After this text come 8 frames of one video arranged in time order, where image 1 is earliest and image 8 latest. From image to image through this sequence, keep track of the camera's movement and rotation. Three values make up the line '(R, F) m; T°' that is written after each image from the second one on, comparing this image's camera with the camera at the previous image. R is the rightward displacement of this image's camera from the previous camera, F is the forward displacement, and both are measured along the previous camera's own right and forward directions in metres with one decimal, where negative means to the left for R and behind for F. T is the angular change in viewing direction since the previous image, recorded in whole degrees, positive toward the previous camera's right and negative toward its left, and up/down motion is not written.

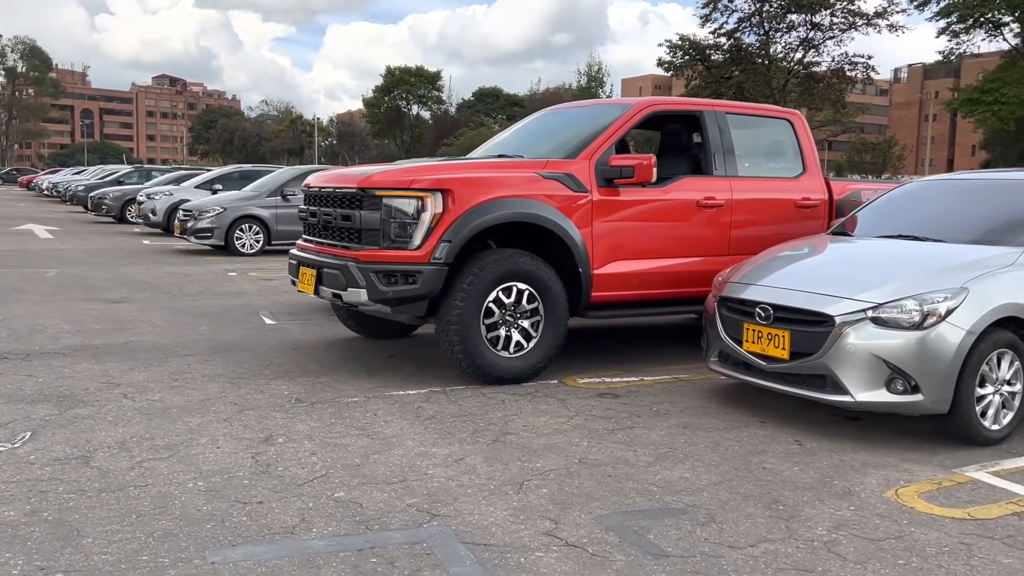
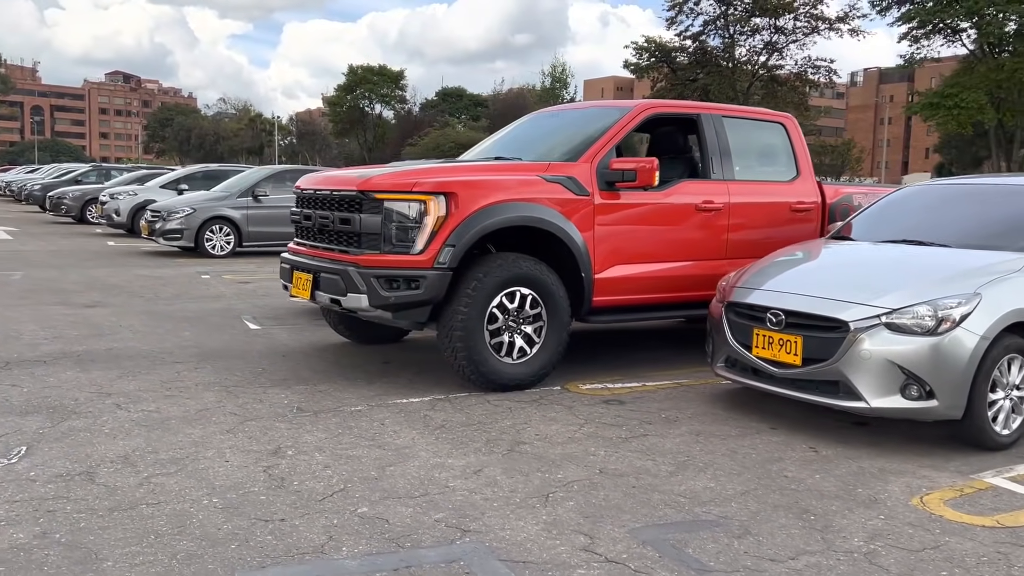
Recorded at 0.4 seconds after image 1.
(-0.3, +0.1) m; +2°
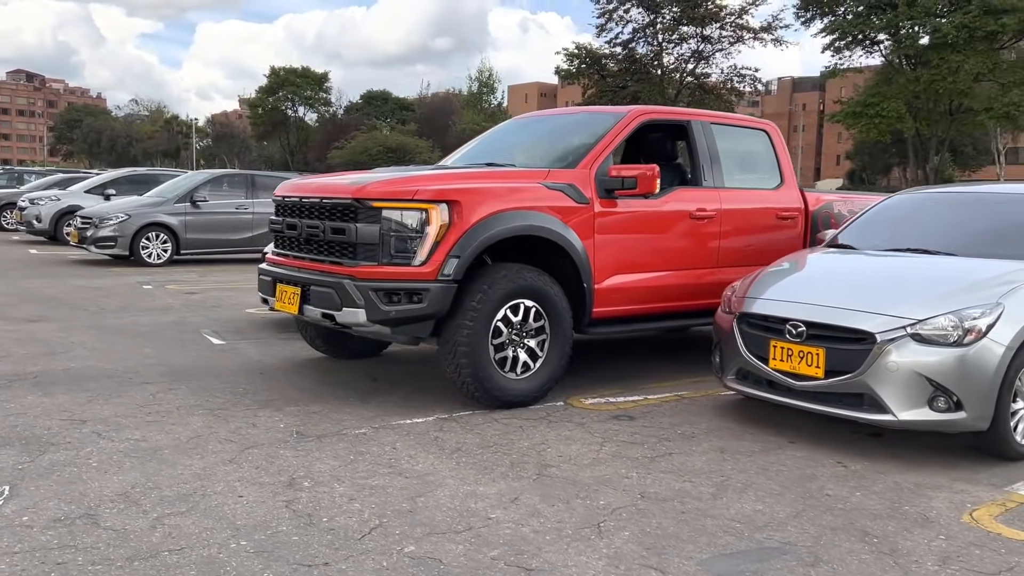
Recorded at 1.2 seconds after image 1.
(-0.5, +0.2) m; +5°
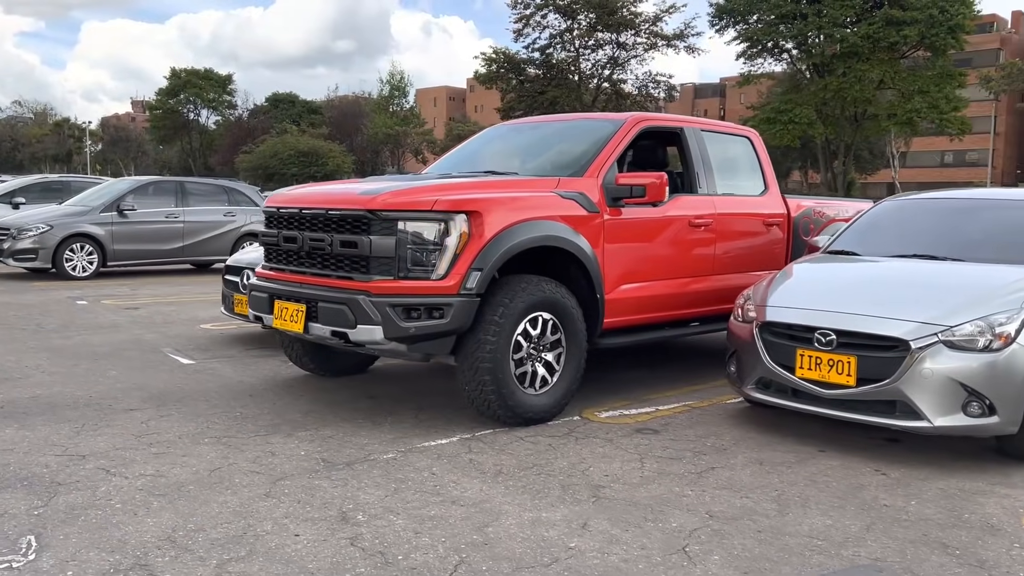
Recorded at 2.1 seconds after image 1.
(-0.6, +0.2) m; +6°
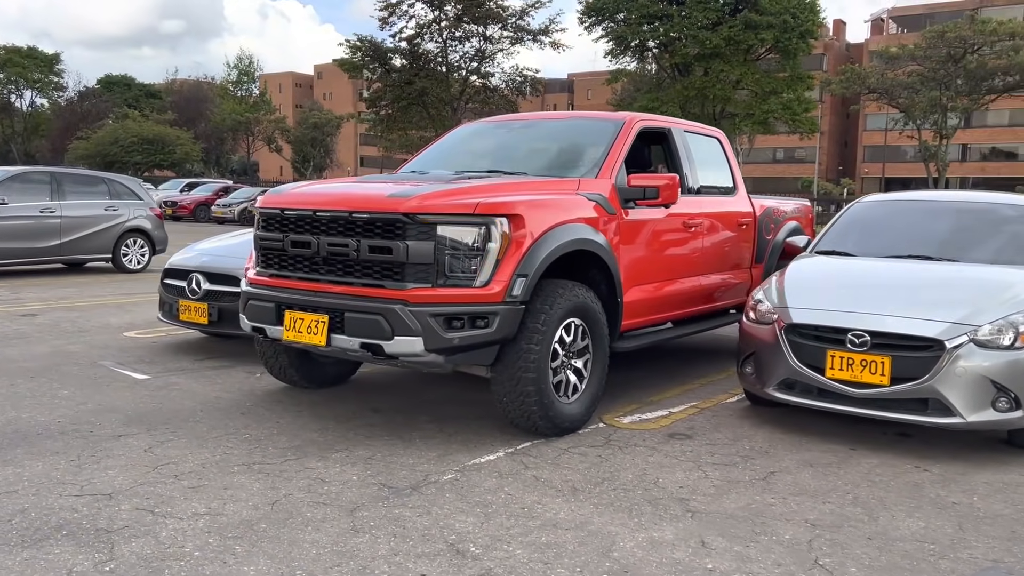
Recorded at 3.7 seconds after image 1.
(-1.0, +0.3) m; +10°
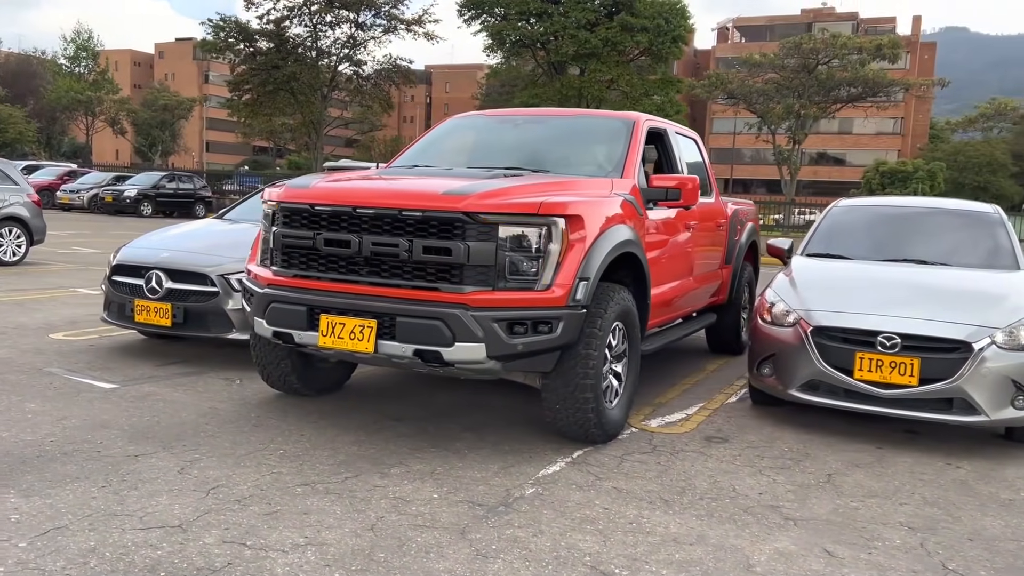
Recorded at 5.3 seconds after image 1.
(-1.0, +0.3) m; +10°
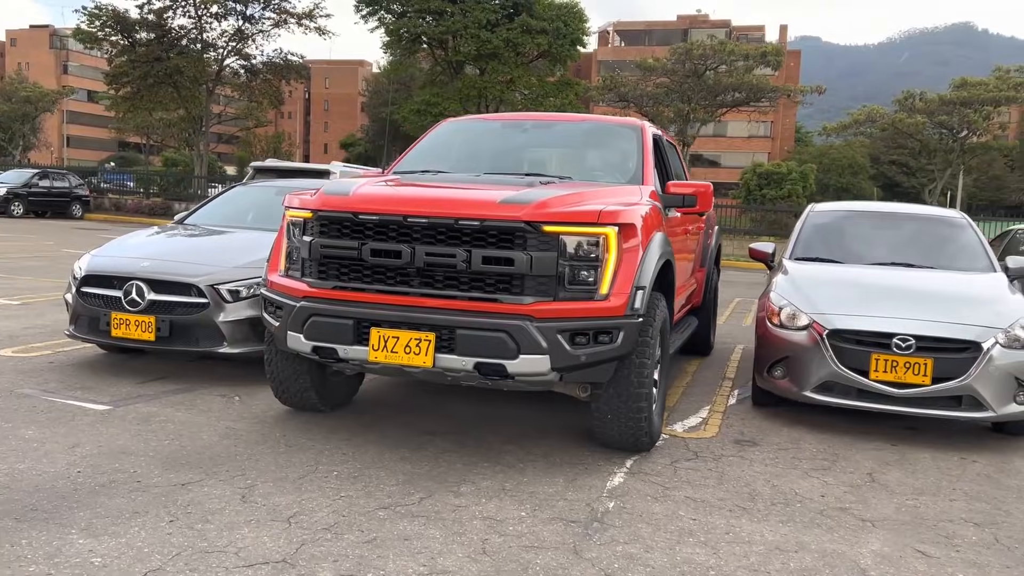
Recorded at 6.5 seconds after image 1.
(-0.8, +0.1) m; +8°
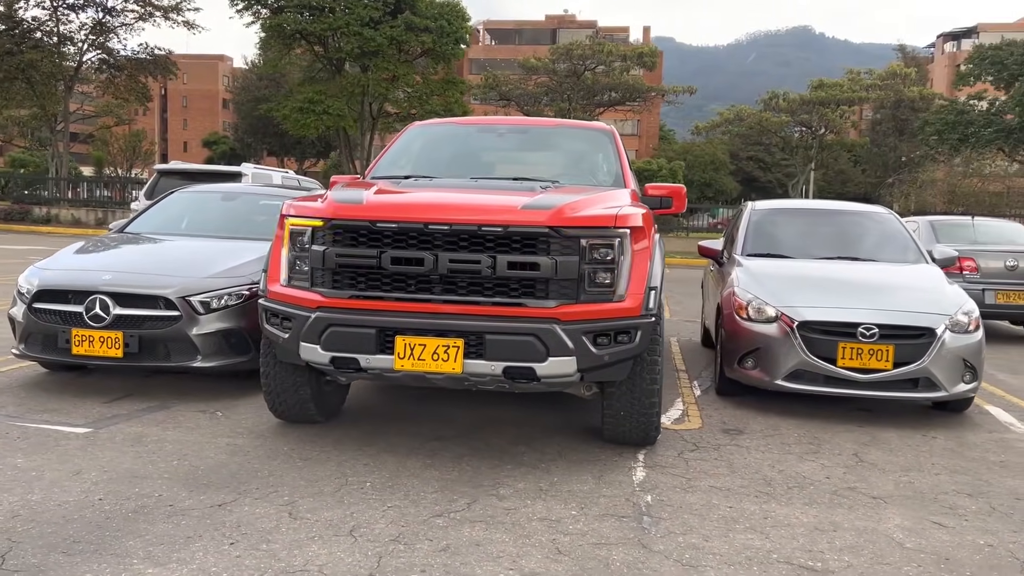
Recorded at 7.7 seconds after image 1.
(-0.7, 0.0) m; +8°
